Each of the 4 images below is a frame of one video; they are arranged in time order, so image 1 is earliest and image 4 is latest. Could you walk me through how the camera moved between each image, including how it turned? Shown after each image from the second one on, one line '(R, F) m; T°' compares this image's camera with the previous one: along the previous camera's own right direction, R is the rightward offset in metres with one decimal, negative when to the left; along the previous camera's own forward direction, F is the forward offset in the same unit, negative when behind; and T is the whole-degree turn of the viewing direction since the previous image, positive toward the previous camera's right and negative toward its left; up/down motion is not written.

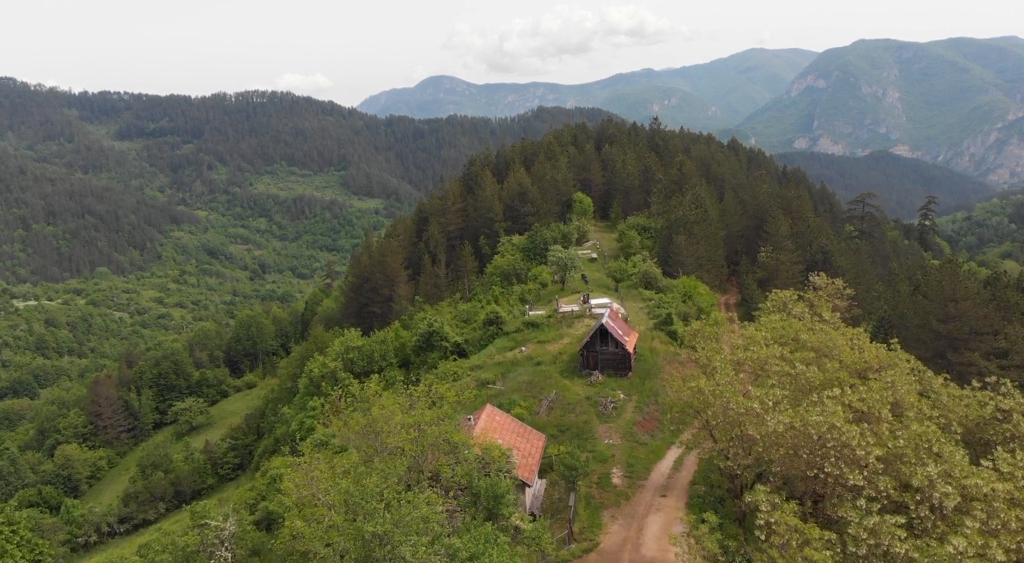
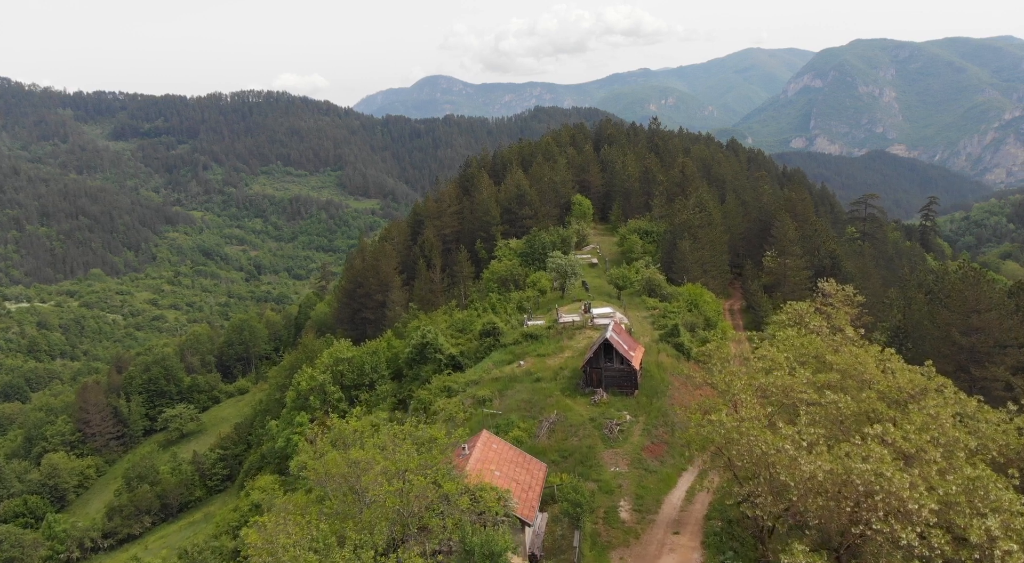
(0.0, +2.4) m; 0°
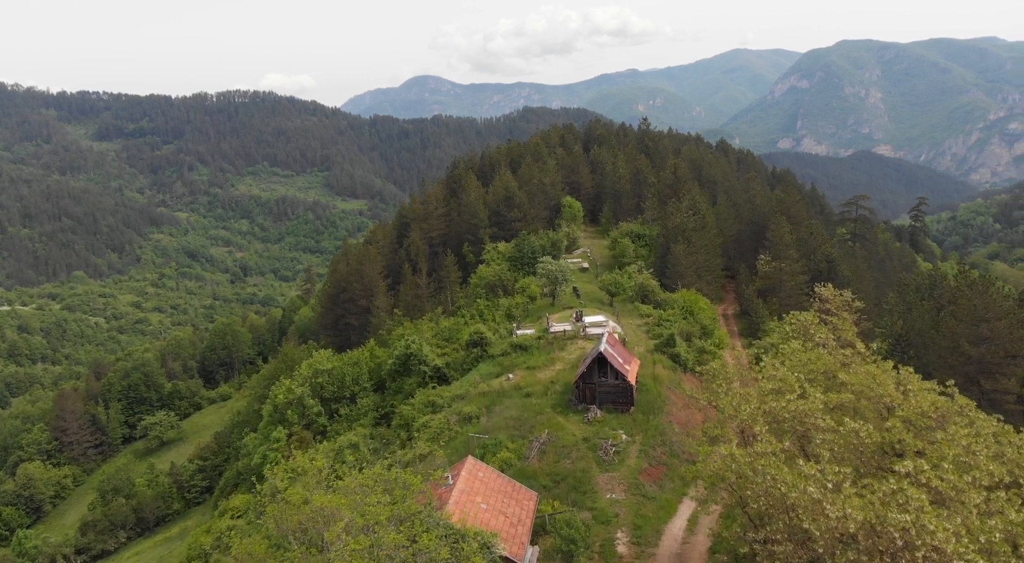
(+0.1, +2.1) m; +1°
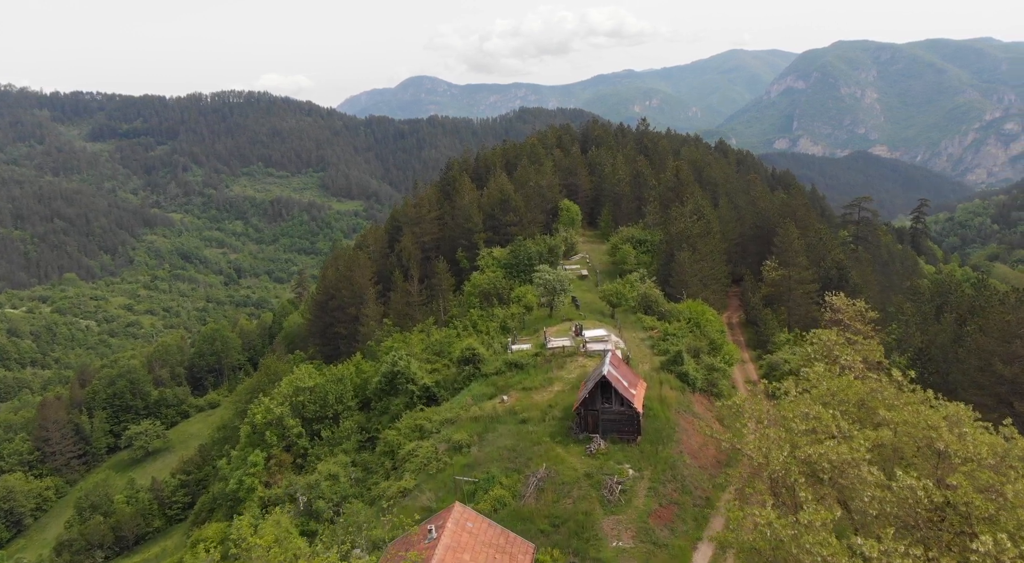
(+0.1, +3.0) m; 0°
